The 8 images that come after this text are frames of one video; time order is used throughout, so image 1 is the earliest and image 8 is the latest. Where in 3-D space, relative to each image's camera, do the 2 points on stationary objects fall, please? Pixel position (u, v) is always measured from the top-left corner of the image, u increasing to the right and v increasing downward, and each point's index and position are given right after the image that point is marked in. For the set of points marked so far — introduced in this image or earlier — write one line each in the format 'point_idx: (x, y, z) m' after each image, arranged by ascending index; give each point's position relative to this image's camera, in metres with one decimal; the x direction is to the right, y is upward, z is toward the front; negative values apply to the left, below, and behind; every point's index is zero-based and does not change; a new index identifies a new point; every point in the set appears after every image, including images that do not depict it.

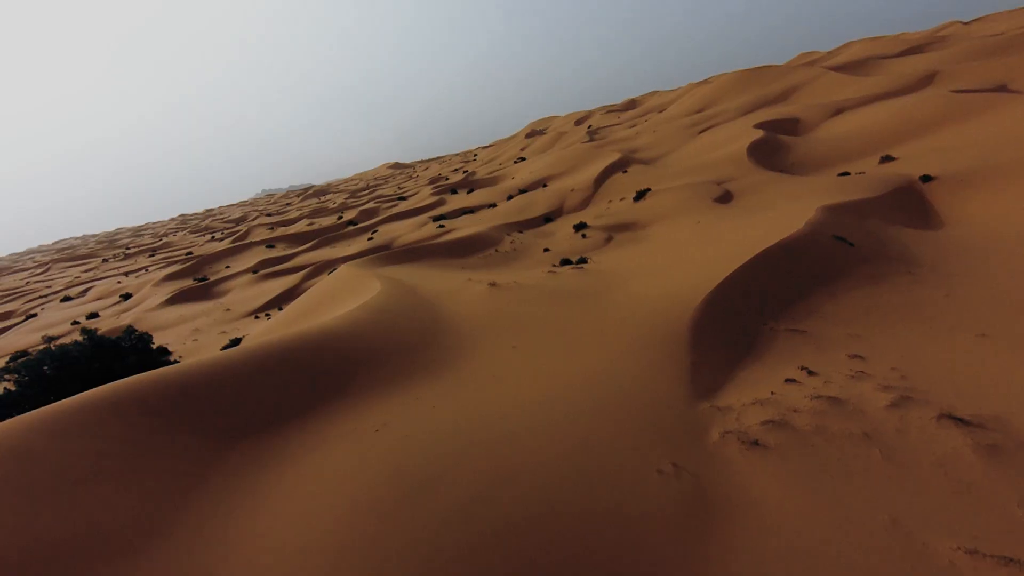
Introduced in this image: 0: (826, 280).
0: (+5.6, +0.1, +8.7) m
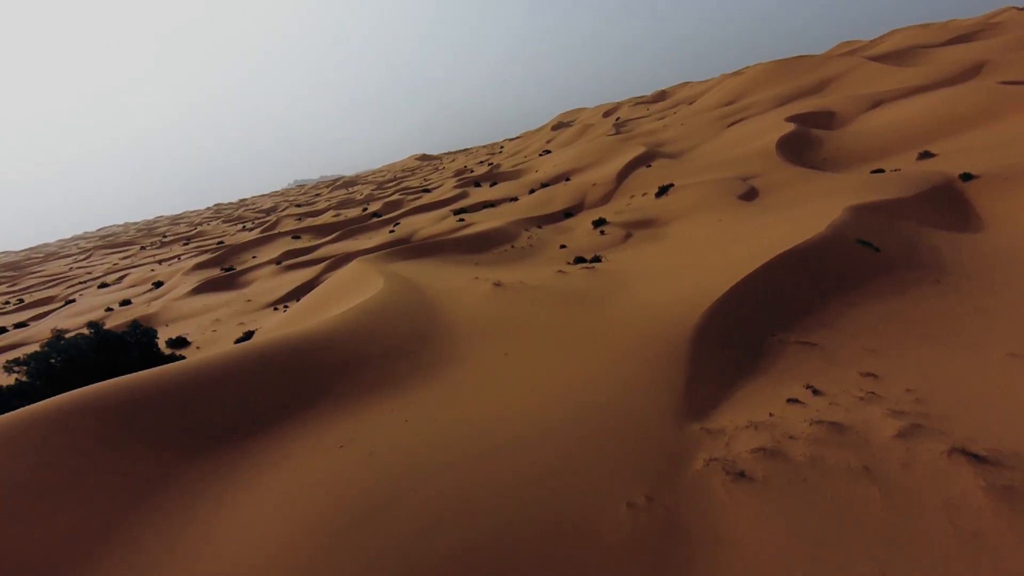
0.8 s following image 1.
0: (+5.6, 0.0, +8.2) m
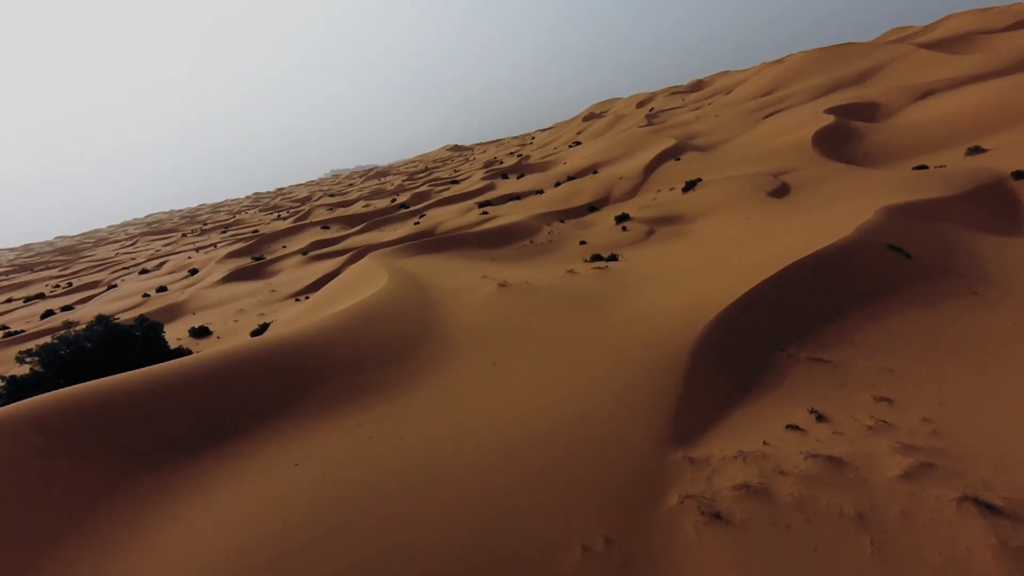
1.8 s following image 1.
0: (+5.6, -0.2, +7.6) m
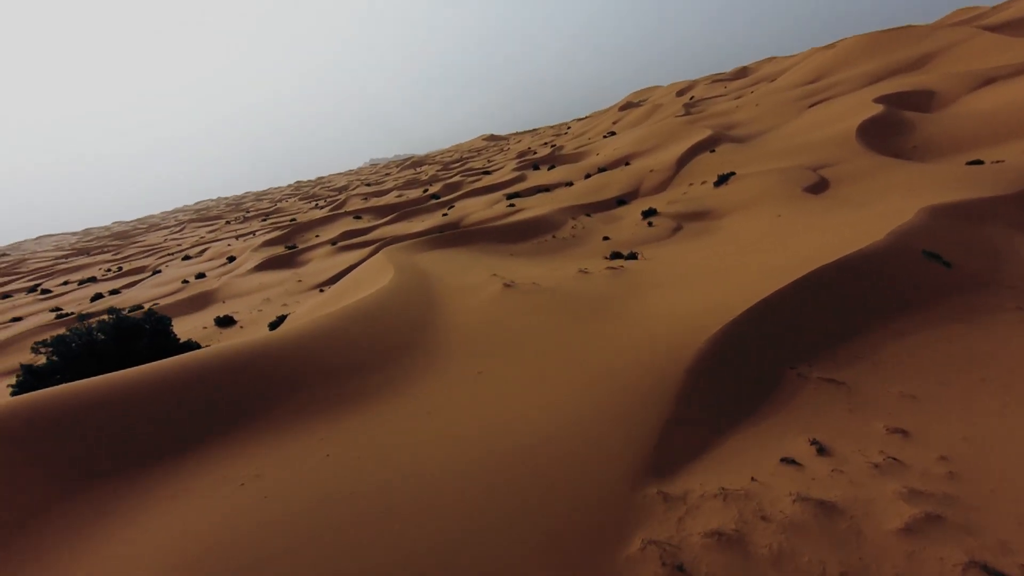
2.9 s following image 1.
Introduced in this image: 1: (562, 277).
0: (+5.5, -0.4, +7.0) m
1: (+1.2, +0.3, +11.5) m
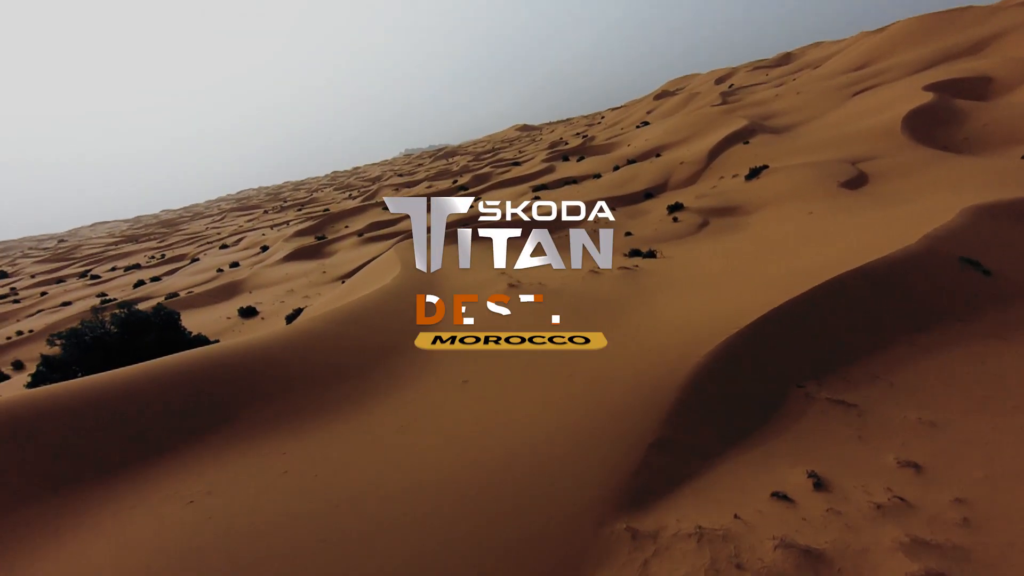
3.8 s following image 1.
0: (+5.4, -0.5, +6.4) m
1: (+1.4, +0.3, +11.2) m
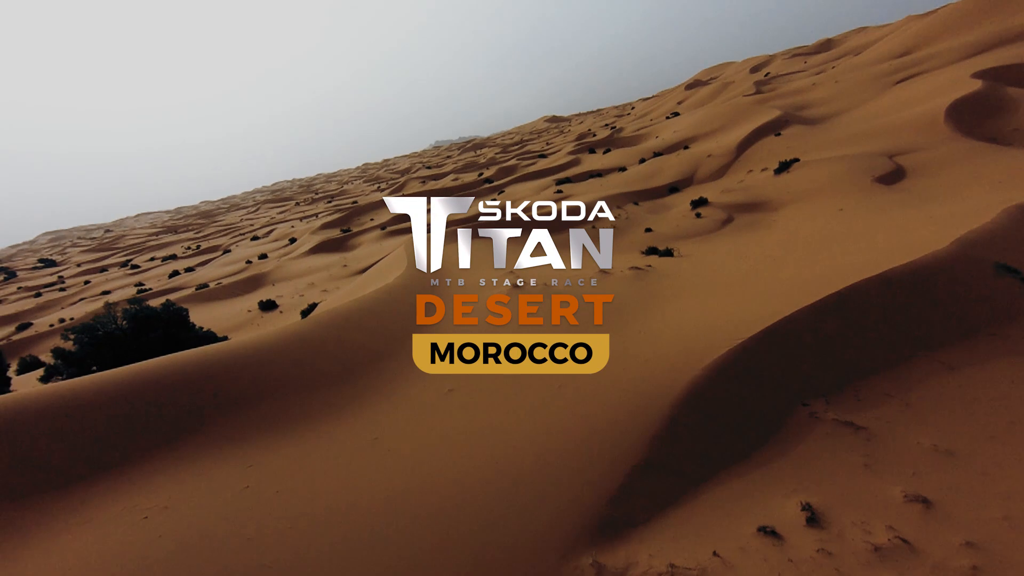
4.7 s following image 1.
0: (+5.3, -0.7, +5.9) m
1: (+1.5, +0.2, +10.8) m
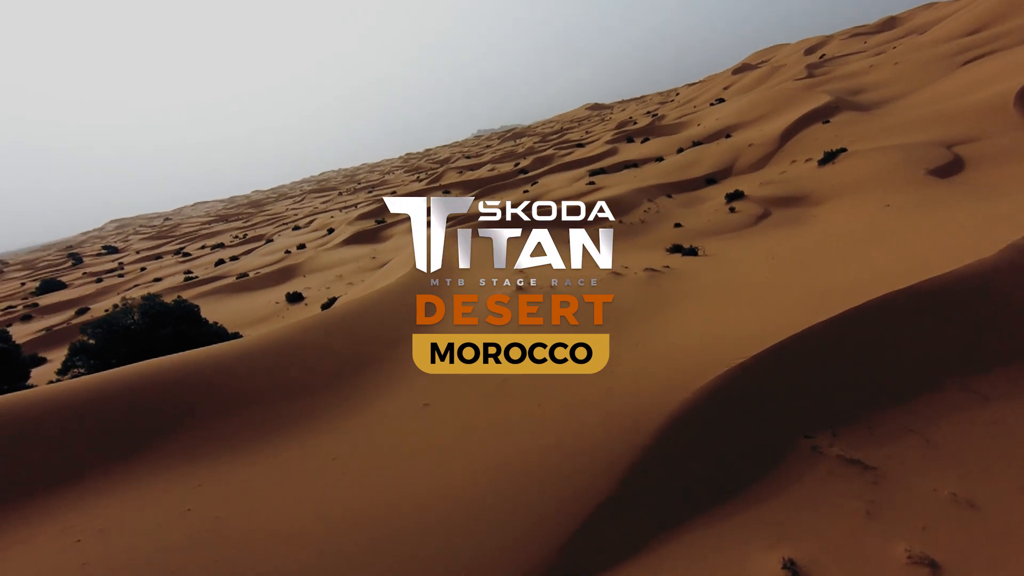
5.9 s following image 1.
0: (+5.1, -0.9, +5.2) m
1: (+1.7, +0.2, +10.4) m
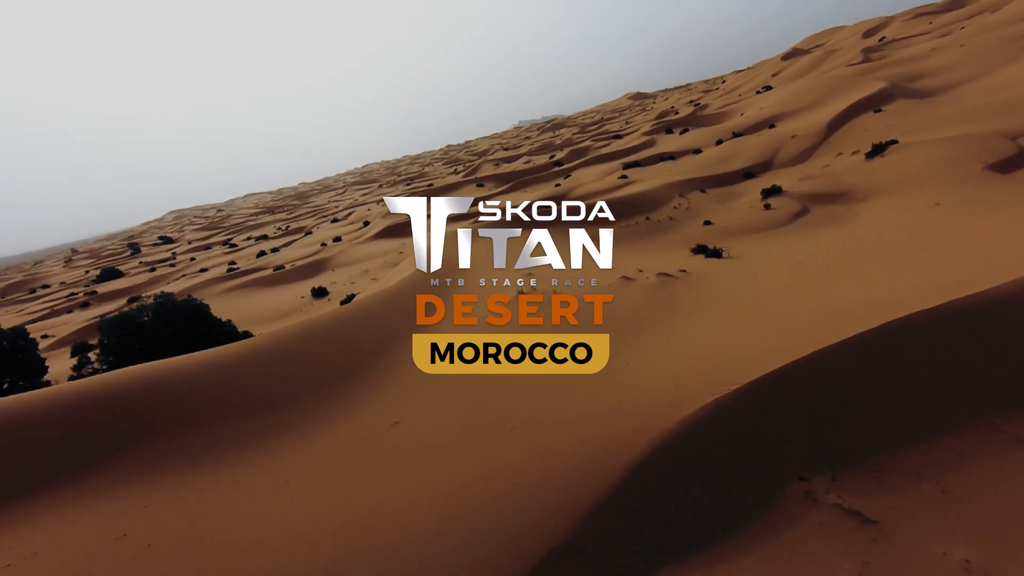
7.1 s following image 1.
0: (+4.8, -1.1, +4.5) m
1: (+1.8, +0.1, +9.9) m
